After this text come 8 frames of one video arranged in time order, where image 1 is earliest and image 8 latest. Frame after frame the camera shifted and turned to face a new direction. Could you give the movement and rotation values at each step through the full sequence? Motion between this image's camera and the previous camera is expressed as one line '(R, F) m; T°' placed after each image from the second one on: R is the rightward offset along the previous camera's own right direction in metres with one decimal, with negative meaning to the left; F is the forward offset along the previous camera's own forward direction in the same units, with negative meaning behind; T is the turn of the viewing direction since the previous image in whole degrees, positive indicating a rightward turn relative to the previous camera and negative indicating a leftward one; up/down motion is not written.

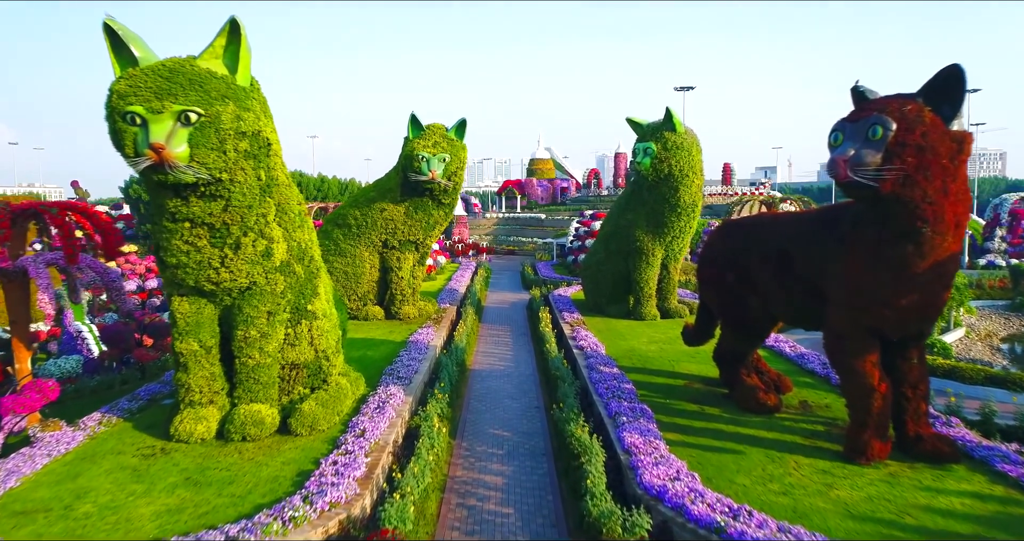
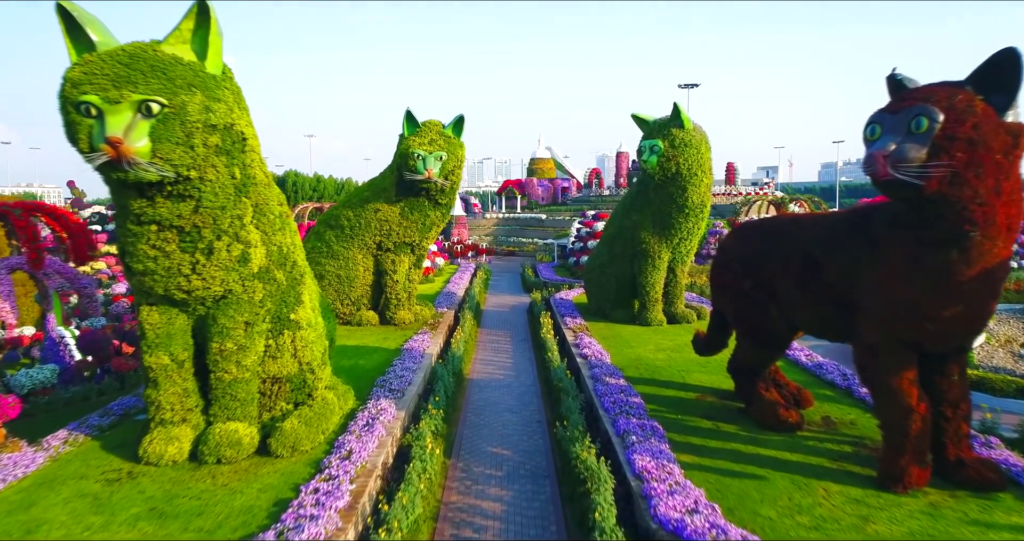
(0.0, +0.5) m; 0°
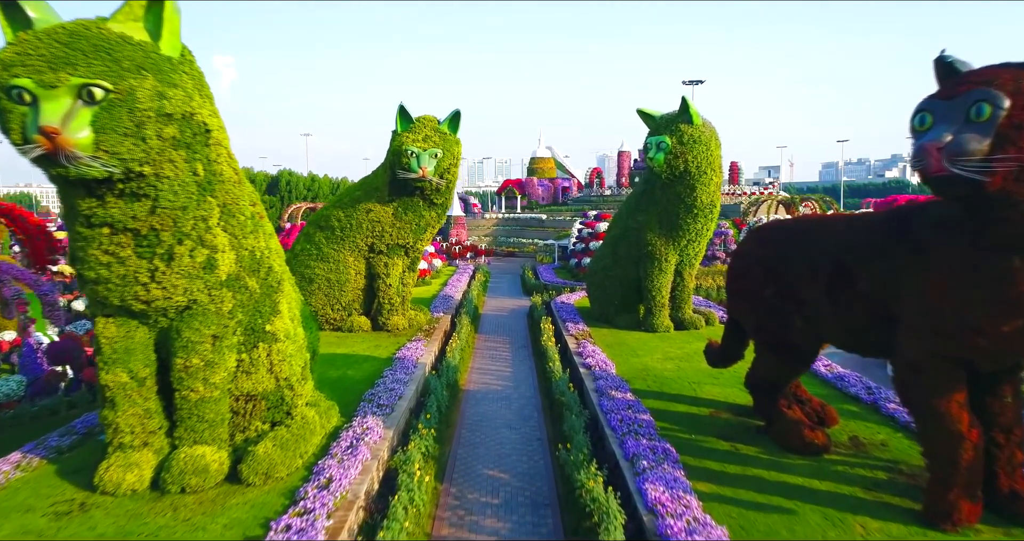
(0.0, +0.5) m; 0°
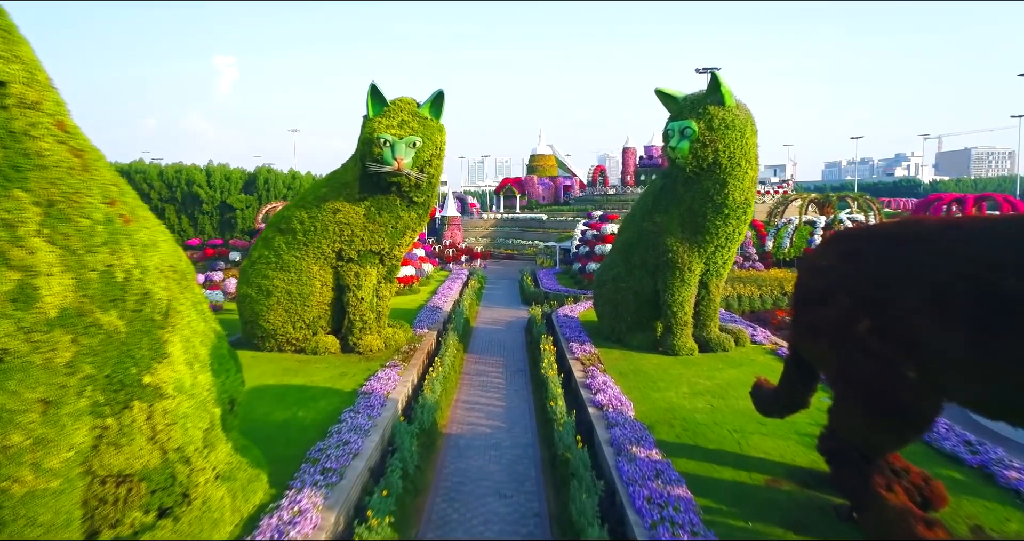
(+0.1, +1.6) m; 0°
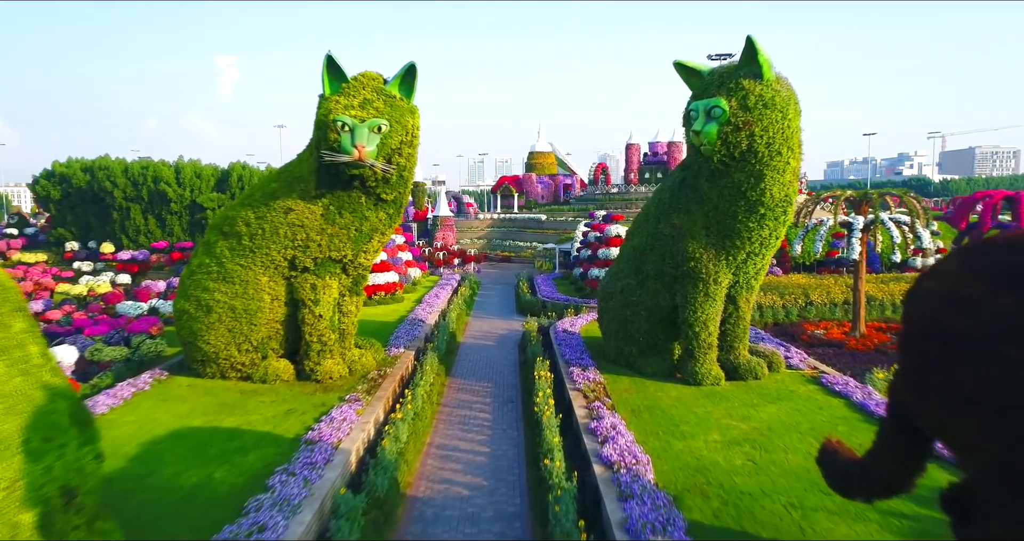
(+0.1, +1.4) m; 0°
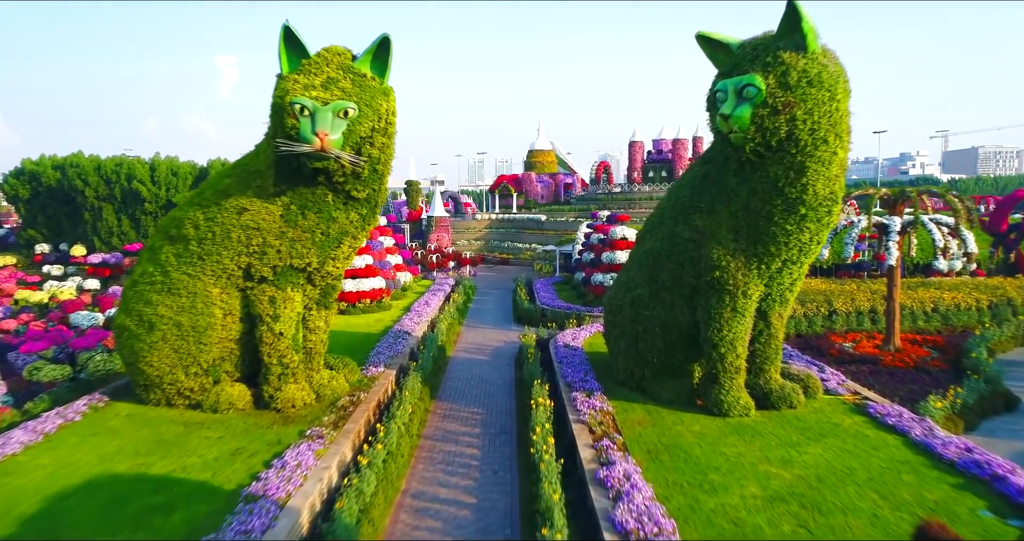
(+0.1, +1.0) m; 0°
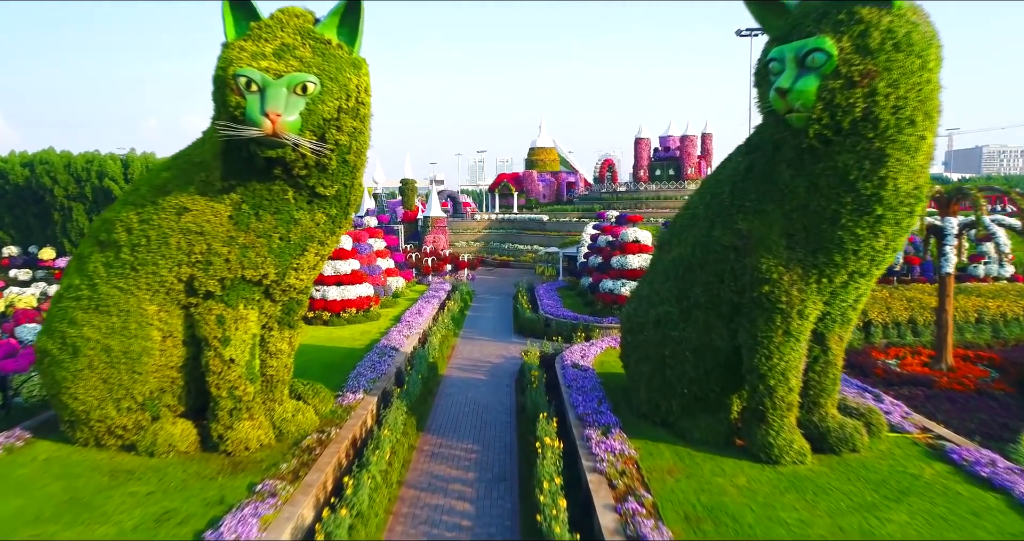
(0.0, +1.1) m; 0°
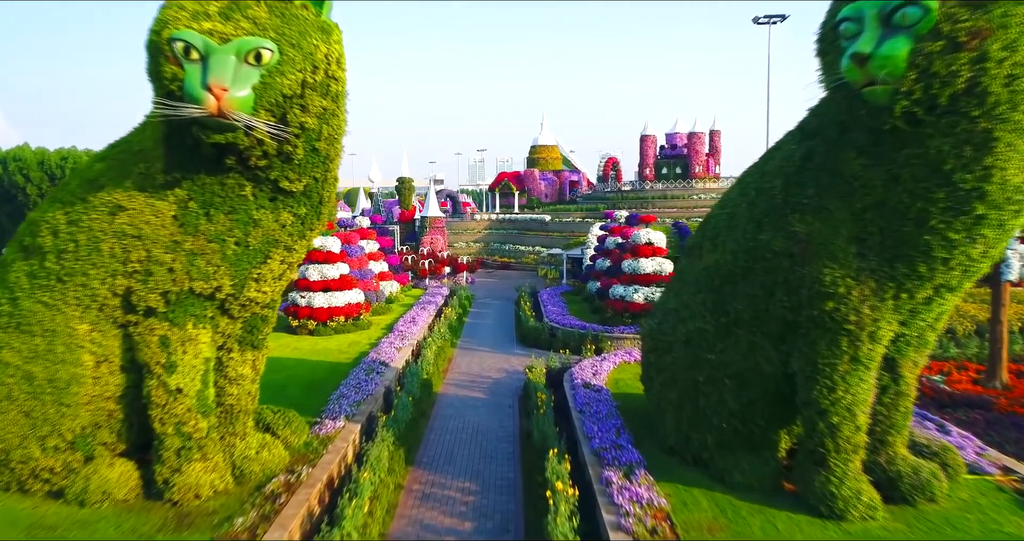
(0.0, +0.9) m; 0°
